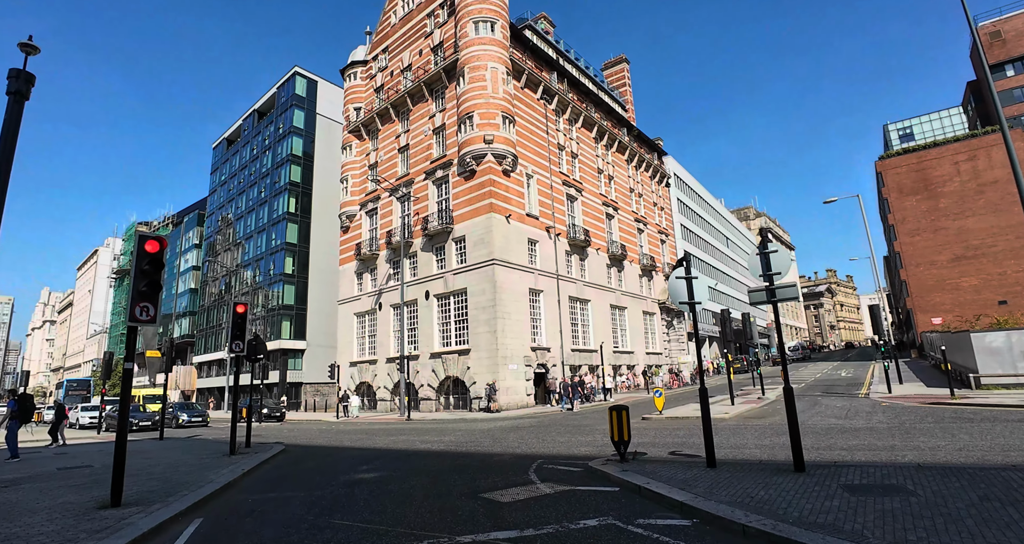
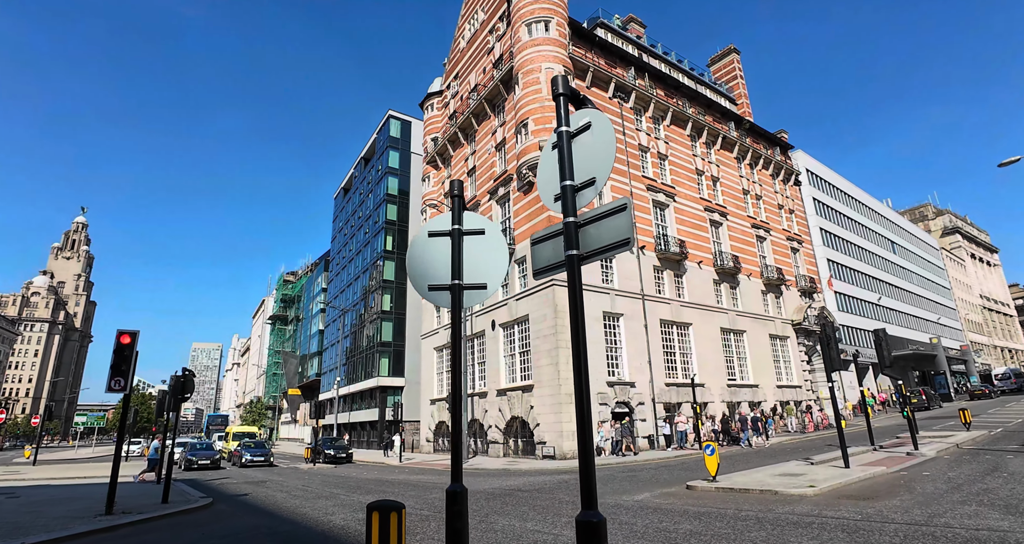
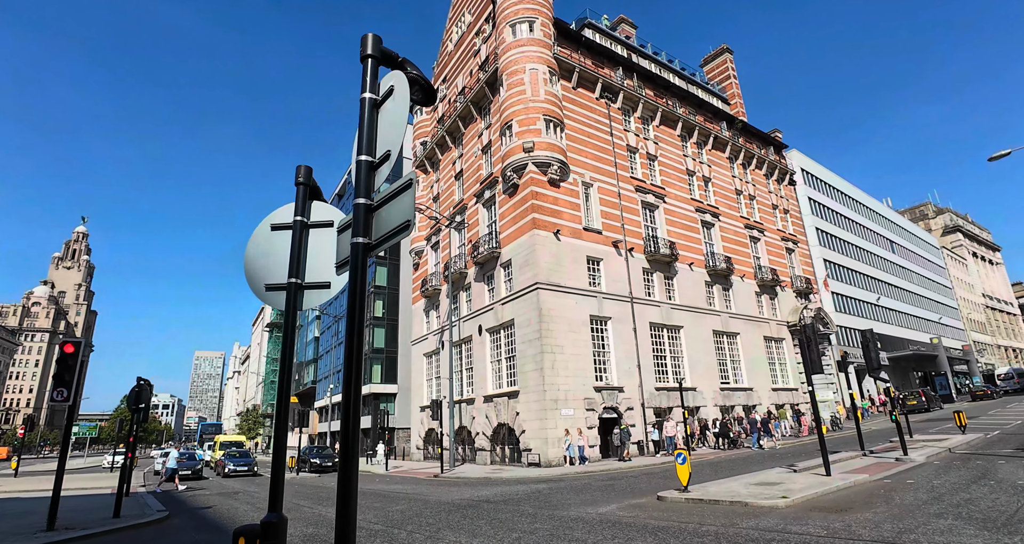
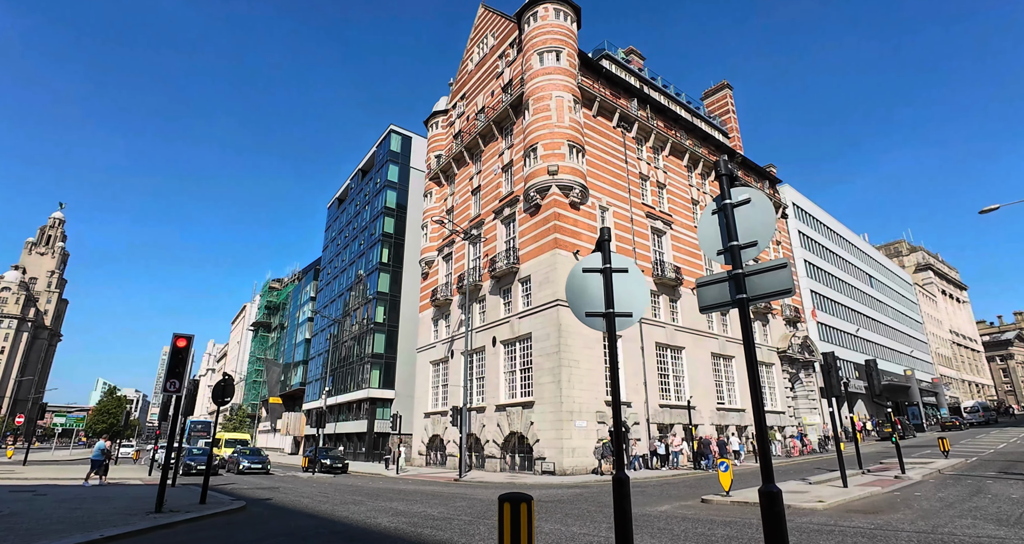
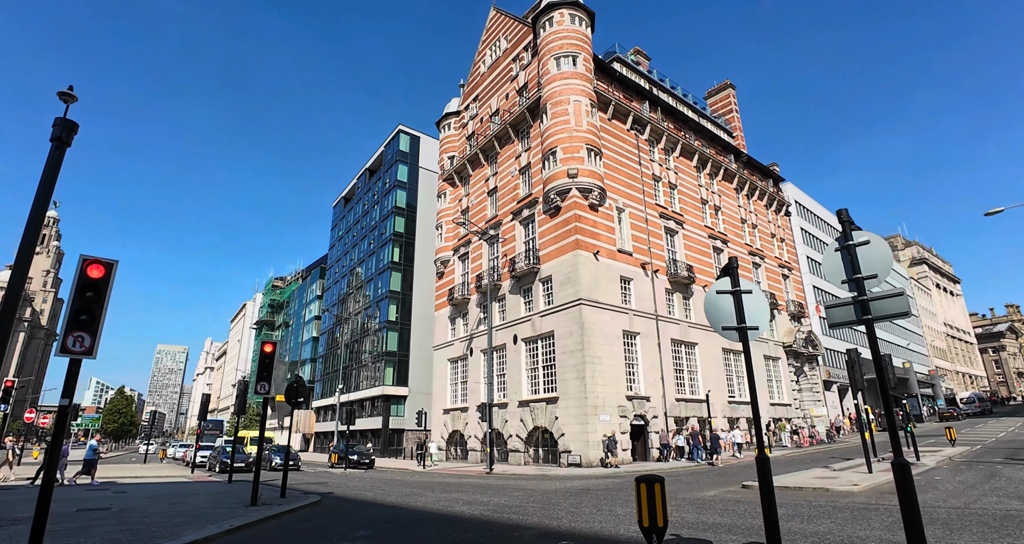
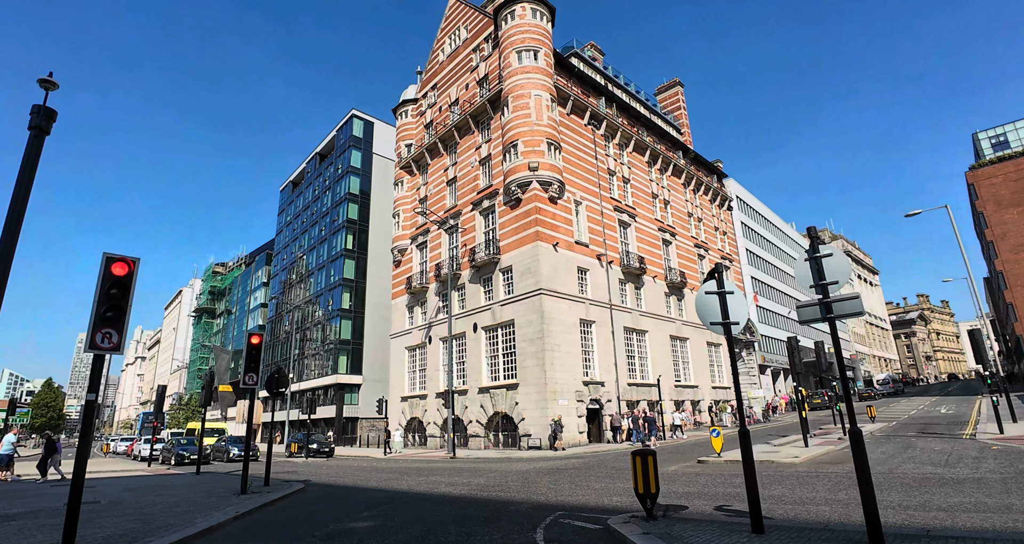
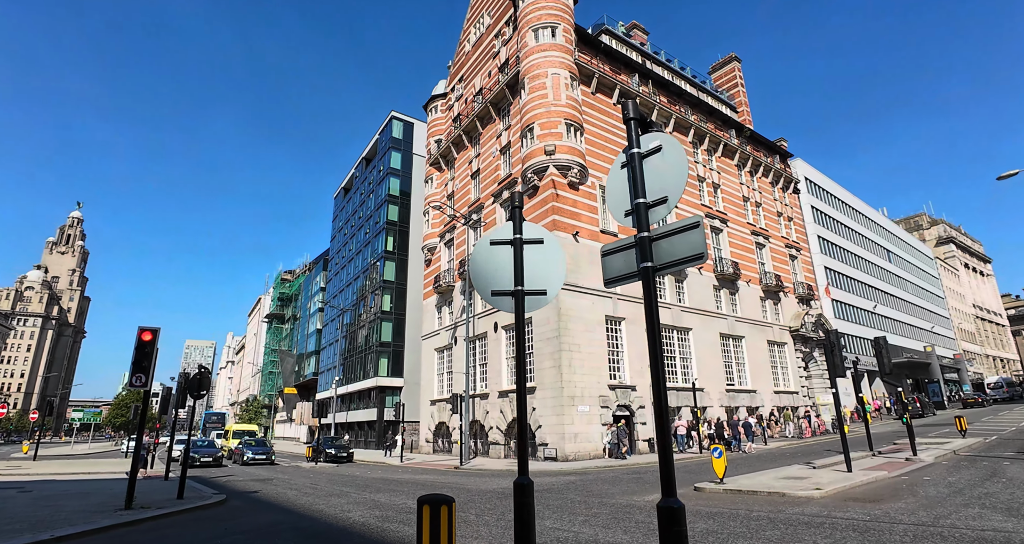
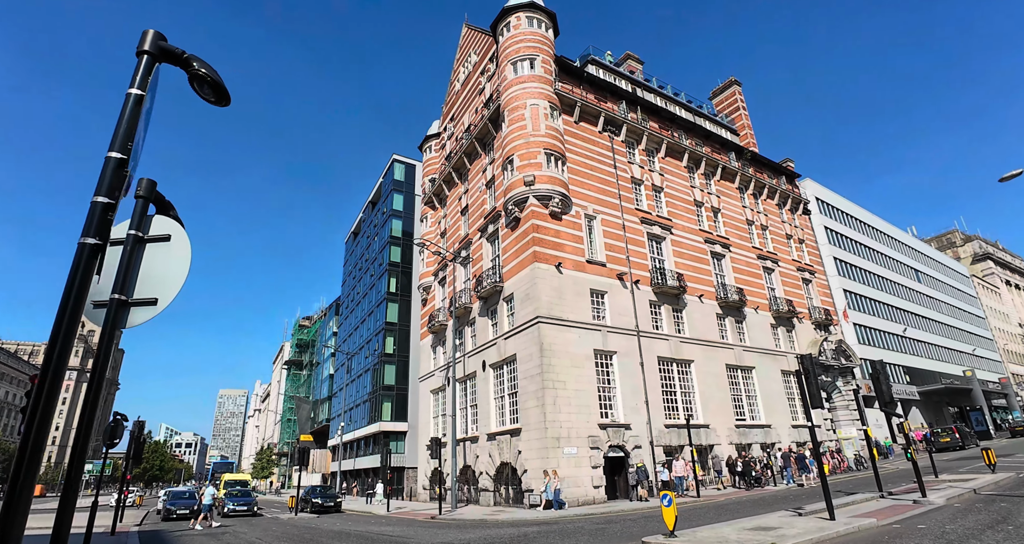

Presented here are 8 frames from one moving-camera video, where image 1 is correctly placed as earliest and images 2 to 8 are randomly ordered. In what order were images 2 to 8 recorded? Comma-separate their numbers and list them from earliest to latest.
6, 5, 4, 7, 2, 3, 8
